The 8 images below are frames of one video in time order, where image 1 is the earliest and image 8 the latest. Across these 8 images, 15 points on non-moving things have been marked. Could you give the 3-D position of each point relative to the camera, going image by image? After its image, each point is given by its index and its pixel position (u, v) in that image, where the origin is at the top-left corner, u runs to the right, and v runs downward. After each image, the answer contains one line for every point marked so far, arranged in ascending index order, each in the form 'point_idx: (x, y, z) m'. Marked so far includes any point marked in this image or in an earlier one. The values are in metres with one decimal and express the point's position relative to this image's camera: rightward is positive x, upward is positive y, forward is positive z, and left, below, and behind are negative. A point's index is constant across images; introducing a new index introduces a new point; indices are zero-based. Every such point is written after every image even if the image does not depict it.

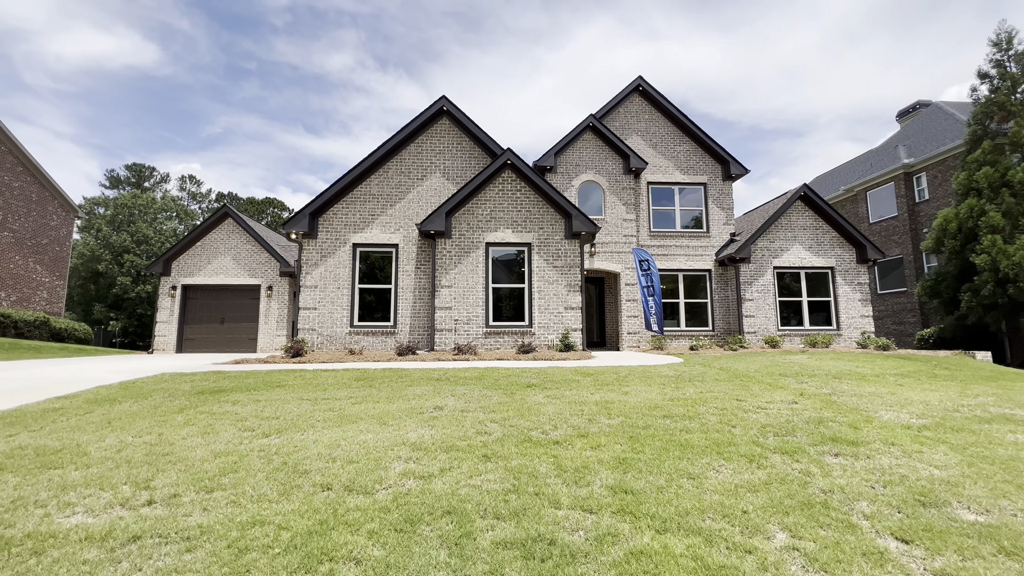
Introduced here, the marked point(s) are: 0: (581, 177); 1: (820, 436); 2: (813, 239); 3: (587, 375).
0: (+2.6, +4.2, +16.9) m
1: (+3.1, -1.5, +4.5) m
2: (+11.2, +1.8, +16.8) m
3: (+1.3, -1.5, +7.8) m
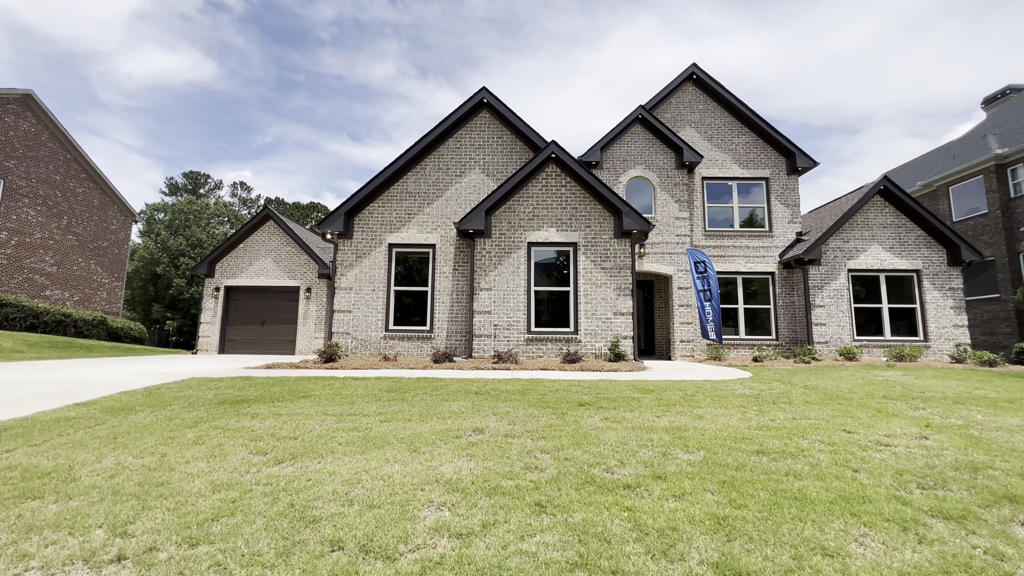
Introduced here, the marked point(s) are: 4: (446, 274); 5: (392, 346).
0: (+4.1, +4.0, +15.8) m
1: (+3.5, -1.5, +3.3) m
2: (+12.7, +1.7, +15.0) m
3: (+2.0, -1.6, +6.7) m
4: (-1.8, +0.4, +12.4) m
5: (-3.2, -1.6, +12.1) m
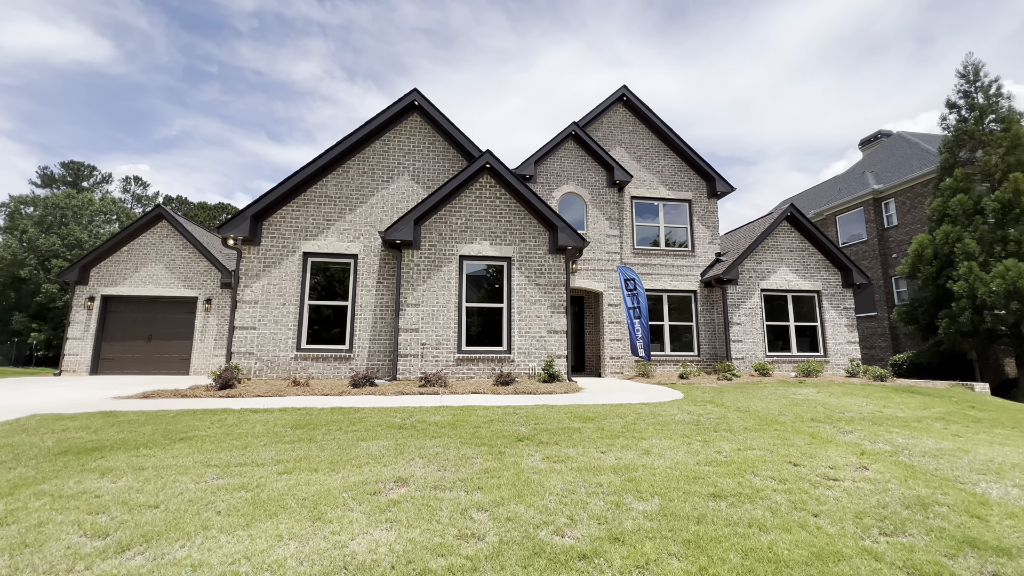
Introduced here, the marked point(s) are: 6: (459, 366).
0: (+1.7, +3.5, +15.8) m
1: (+3.1, -1.8, +3.2) m
2: (+10.3, +1.0, +16.2) m
3: (+1.0, -1.9, +6.3) m
4: (-3.6, 0.0, +11.4) m
5: (-5.0, -1.9, +10.8) m
6: (-1.3, -1.9, +10.7) m
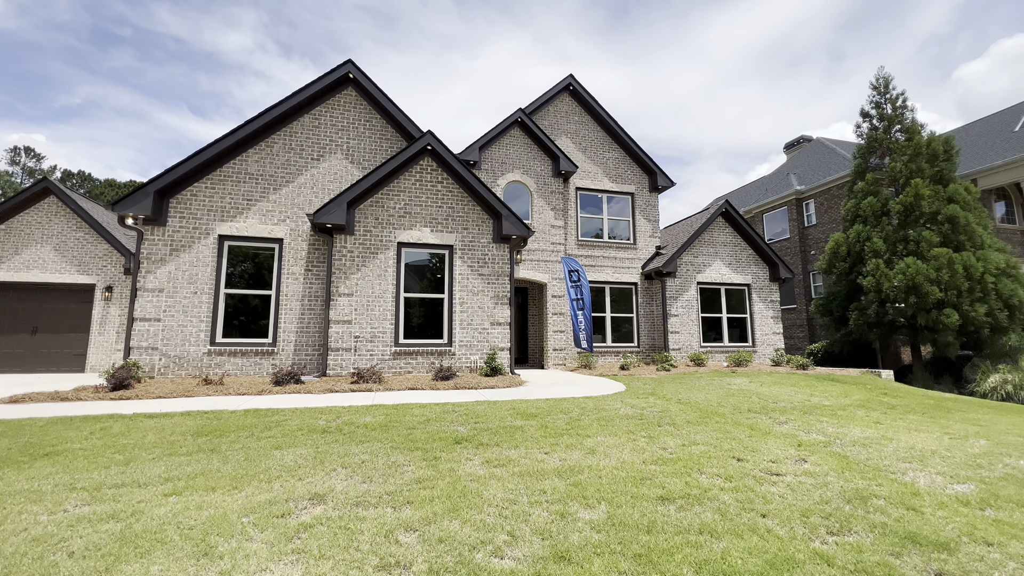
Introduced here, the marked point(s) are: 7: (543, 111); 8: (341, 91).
0: (-0.2, +3.8, +15.4) m
1: (+2.6, -1.7, +3.1) m
2: (+8.3, +1.2, +16.9) m
3: (+0.2, -1.7, +6.0) m
4: (-5.0, +0.3, +10.4) m
5: (-6.3, -1.7, +9.7) m
6: (-2.6, -1.6, +10.1) m
7: (+1.2, +6.6, +16.7) m
8: (-4.4, +5.1, +11.6) m
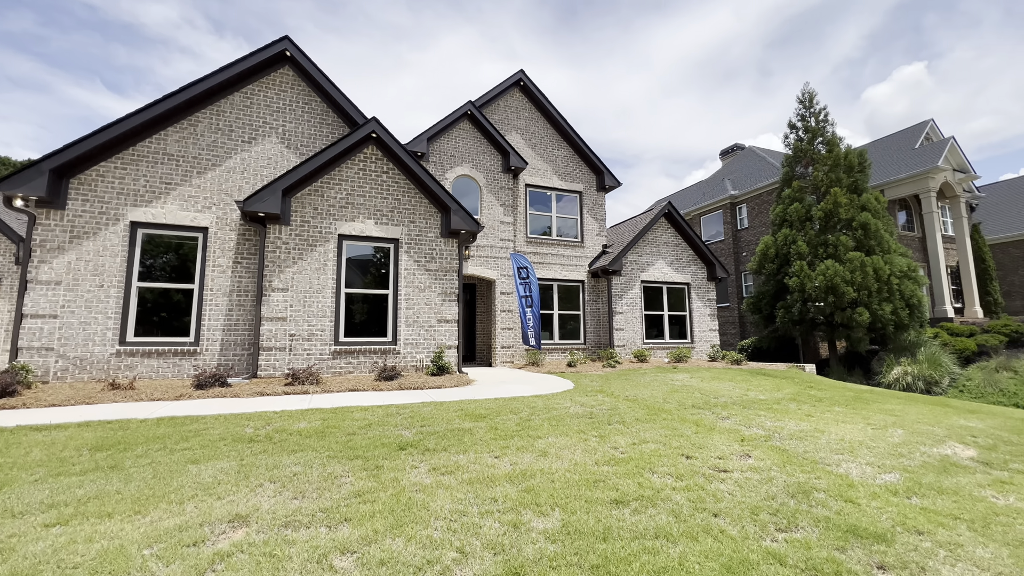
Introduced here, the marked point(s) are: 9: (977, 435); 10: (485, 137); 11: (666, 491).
0: (-1.9, +3.9, +15.0) m
1: (+2.3, -1.7, +3.2) m
2: (+6.3, +1.3, +17.5) m
3: (-0.4, -1.7, +5.8) m
4: (-6.1, +0.4, +9.5) m
5: (-7.4, -1.5, +8.7) m
6: (-3.7, -1.5, +9.5) m
7: (-0.7, +6.7, +16.5) m
8: (-5.6, +5.2, +10.8) m
9: (+6.2, -2.0, +6.0) m
10: (-0.9, +5.2, +15.4) m
11: (+1.3, -1.7, +3.7) m
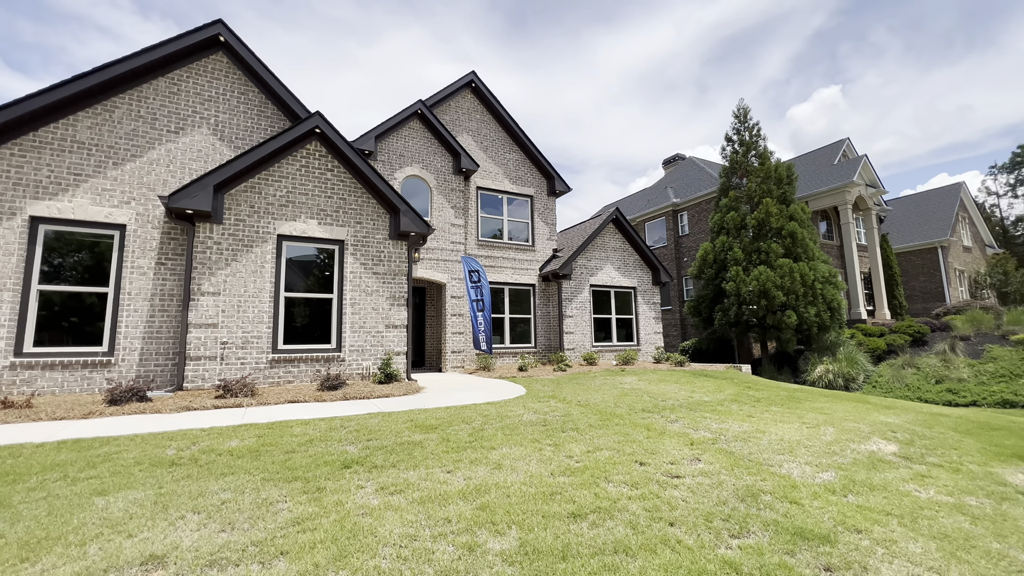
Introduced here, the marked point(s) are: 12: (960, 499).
0: (-3.5, +3.8, +14.5) m
1: (+2.0, -1.8, +3.3) m
2: (+4.4, +1.1, +18.0) m
3: (-1.0, -1.7, +5.5) m
4: (-7.1, +0.3, +8.6) m
5: (-8.2, -1.6, +7.7) m
6: (-4.7, -1.6, +8.9) m
7: (-2.4, +6.6, +16.2) m
8: (-6.7, +5.1, +10.0) m
9: (+5.6, -2.1, +6.5) m
10: (-2.6, +5.1, +15.1) m
11: (+0.9, -1.8, +3.7) m
12: (+4.1, -1.9, +4.1) m
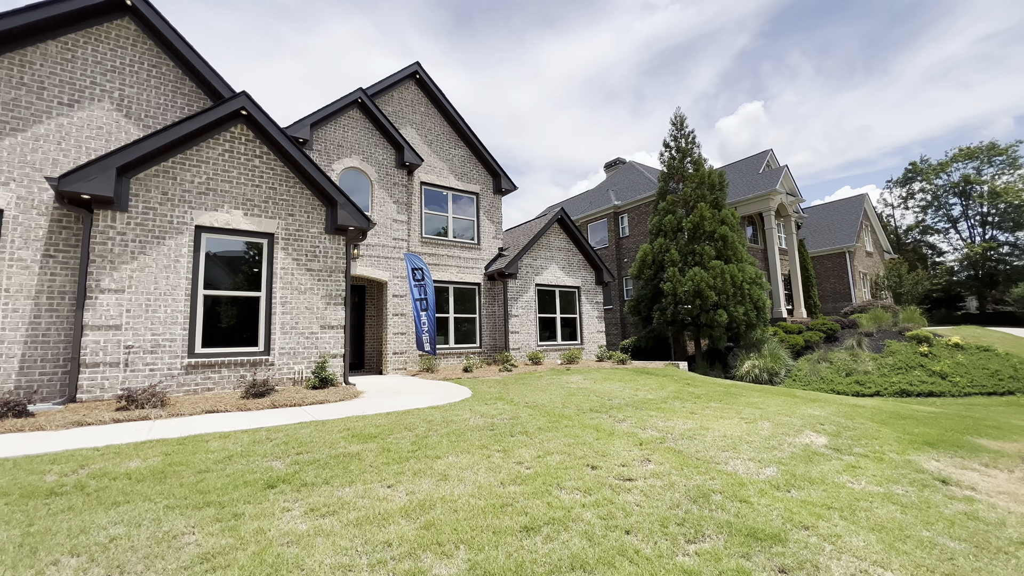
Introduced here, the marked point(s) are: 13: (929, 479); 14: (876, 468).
0: (-5.2, +3.9, +13.7) m
1: (+1.6, -1.8, +3.3) m
2: (+2.2, +1.1, +18.1) m
3: (-1.6, -1.7, +5.1) m
4: (-8.0, +0.4, +7.4) m
5: (-9.0, -1.5, +6.3) m
6: (-5.7, -1.5, +8.0) m
7: (-4.3, +6.6, +15.5) m
8: (-7.8, +5.2, +8.8) m
9: (+4.8, -2.1, +6.9) m
10: (-4.3, +5.1, +14.4) m
11: (+0.5, -1.7, +3.5) m
12: (+3.6, -1.9, +4.3) m
13: (+4.3, -2.0, +4.6) m
14: (+4.0, -2.0, +4.9) m
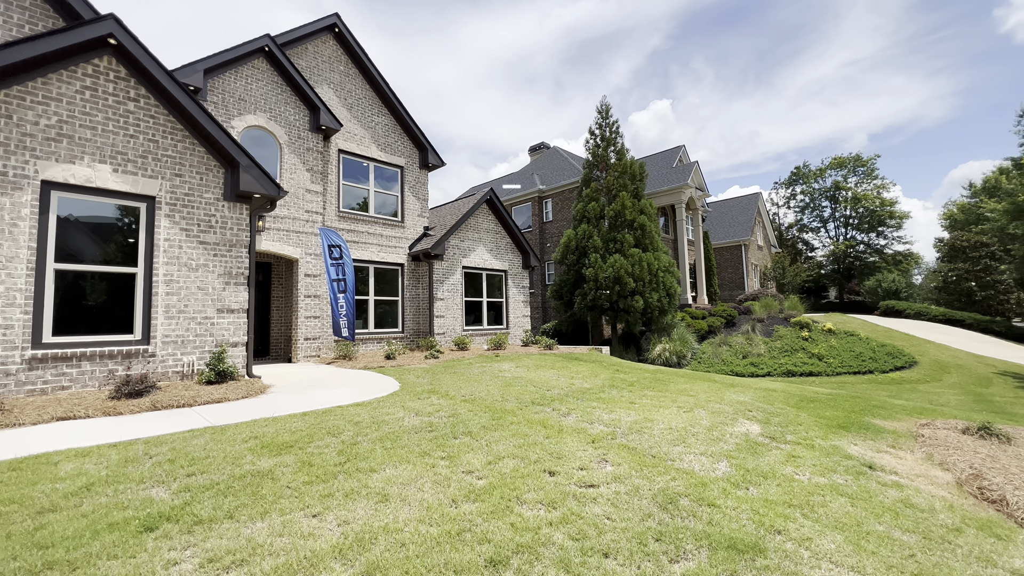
0: (-7.0, +4.5, +11.9) m
1: (+1.4, -1.7, +3.0) m
2: (-0.7, +1.8, +17.6) m
3: (-2.2, -1.5, +4.2) m
4: (-8.8, +0.8, +5.3) m
5: (-9.7, -1.1, +4.1) m
6: (-6.7, -1.1, +6.3) m
7: (-6.5, +7.3, +13.7) m
8: (-8.7, +5.7, +6.5) m
9: (+3.8, -1.9, +7.2) m
10: (-6.3, +5.7, +12.7) m
11: (+0.2, -1.7, +3.1) m
12: (+3.1, -1.9, +4.4) m
13: (+3.7, -1.9, +4.9) m
14: (+3.4, -1.9, +5.1) m
